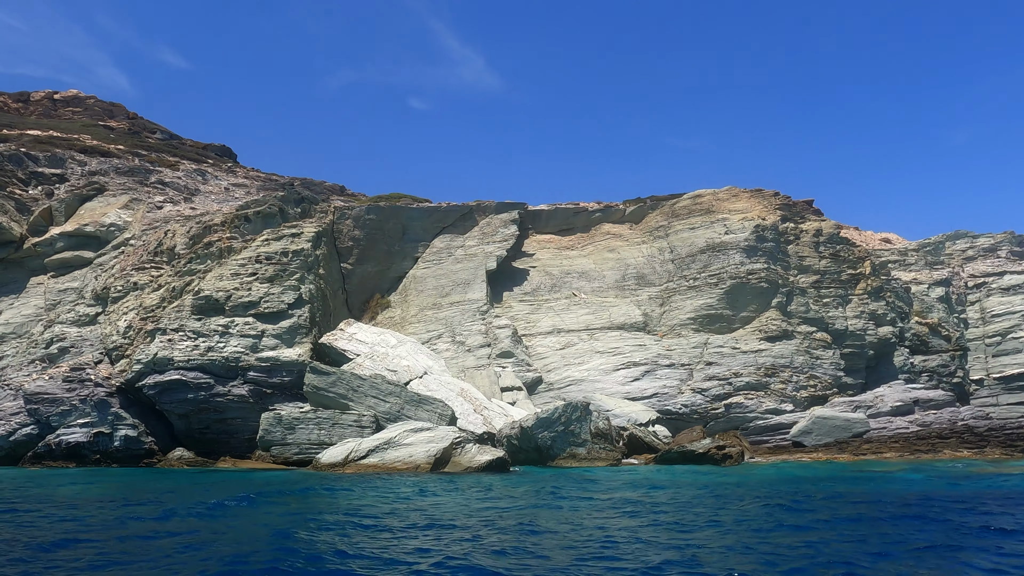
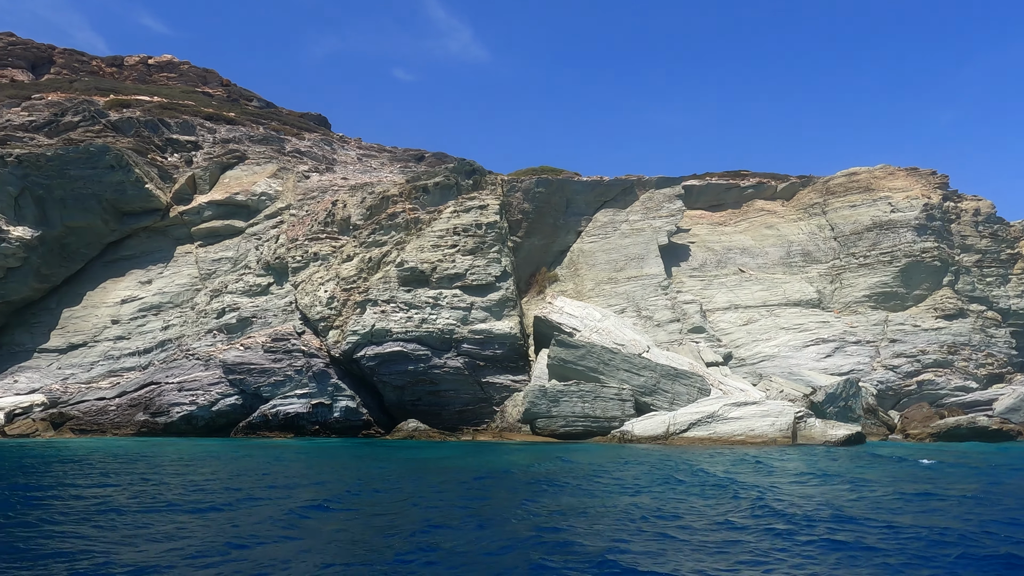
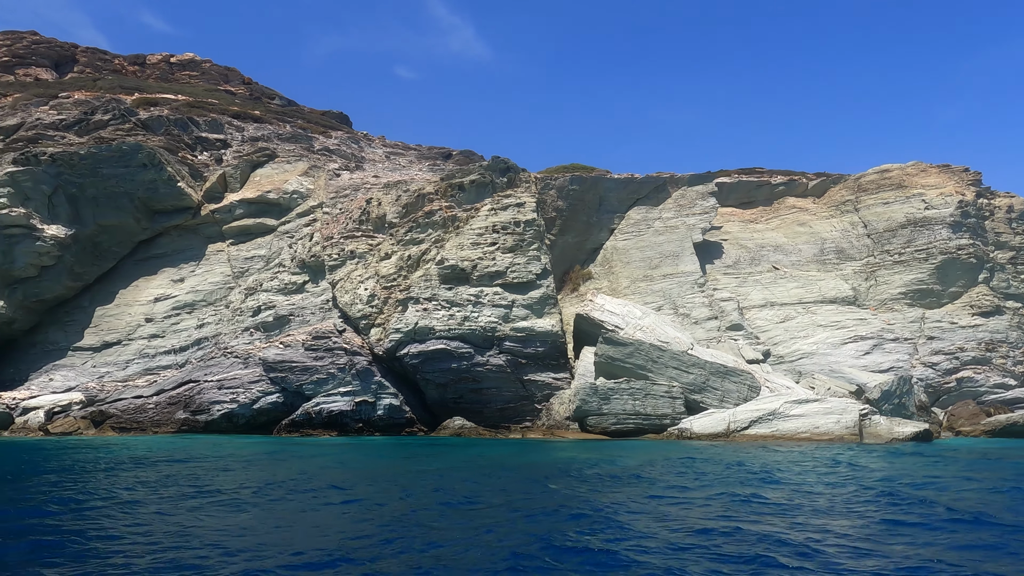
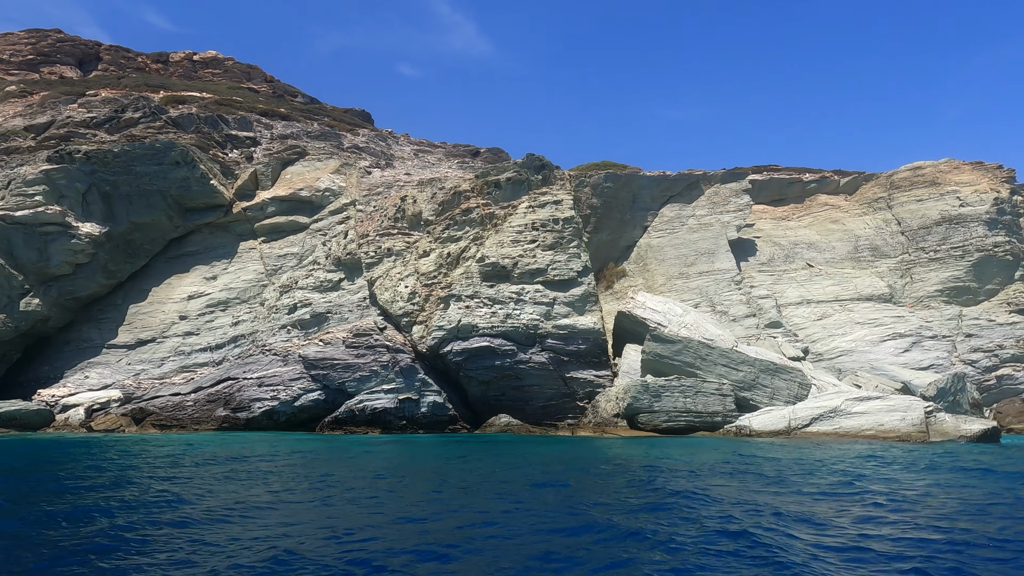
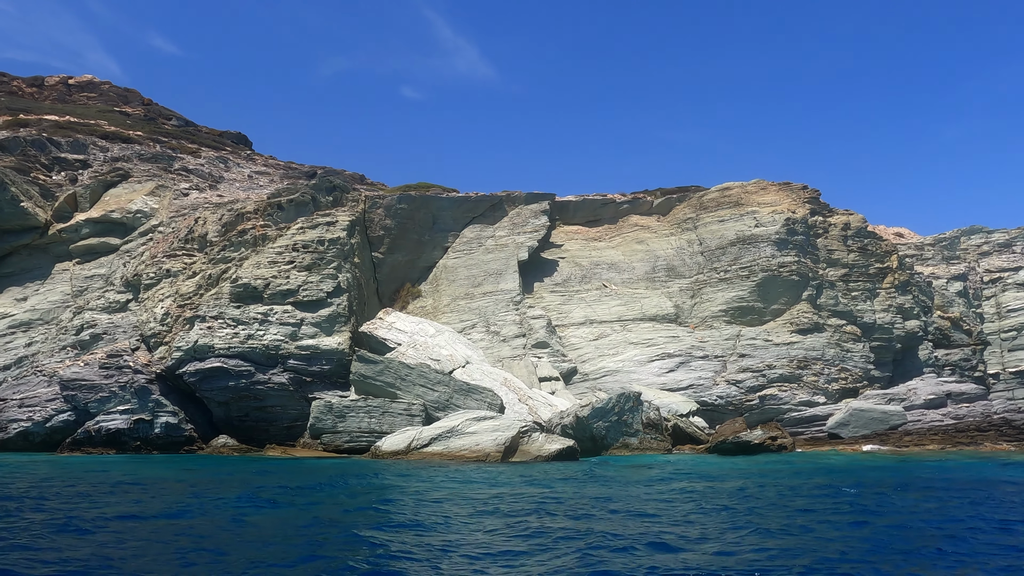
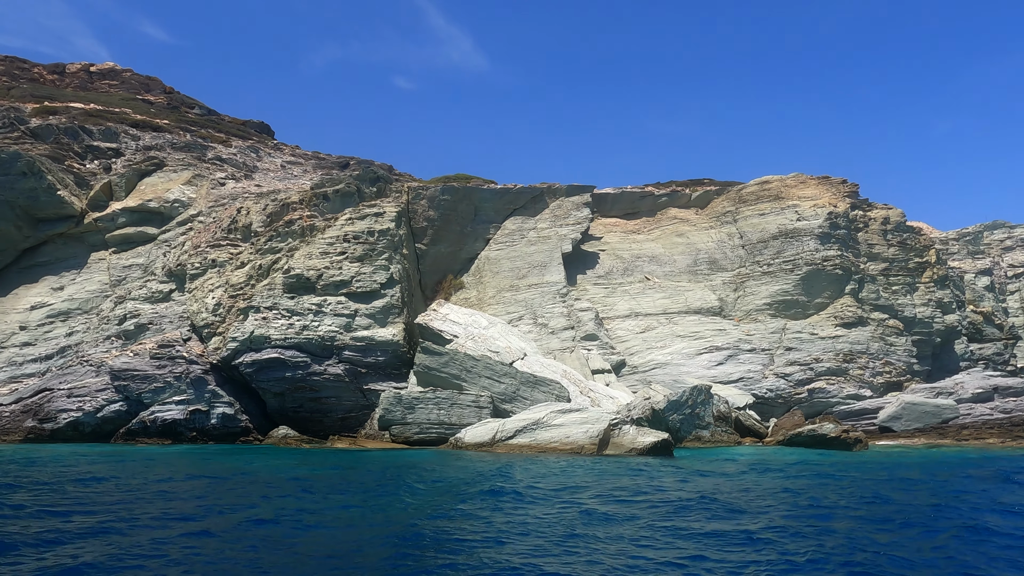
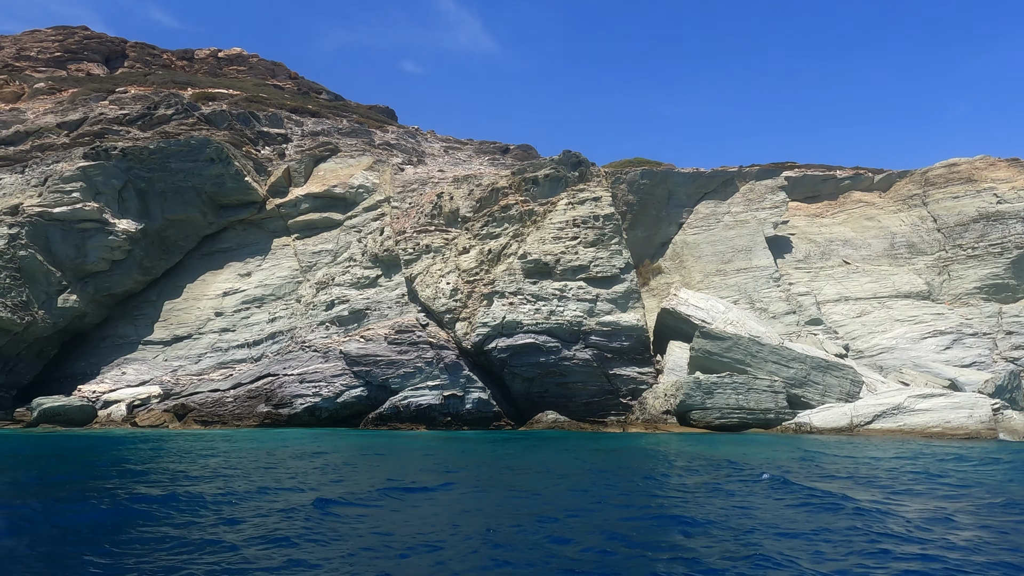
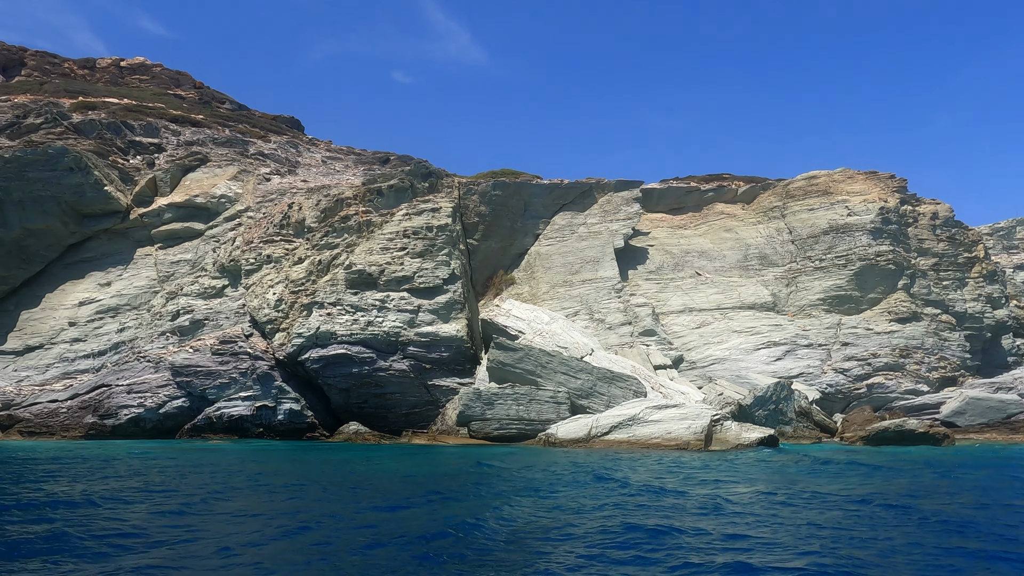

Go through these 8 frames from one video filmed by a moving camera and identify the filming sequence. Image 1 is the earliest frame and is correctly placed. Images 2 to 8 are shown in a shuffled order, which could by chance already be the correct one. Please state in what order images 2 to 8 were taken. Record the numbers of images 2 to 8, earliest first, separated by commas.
5, 6, 8, 2, 3, 4, 7
